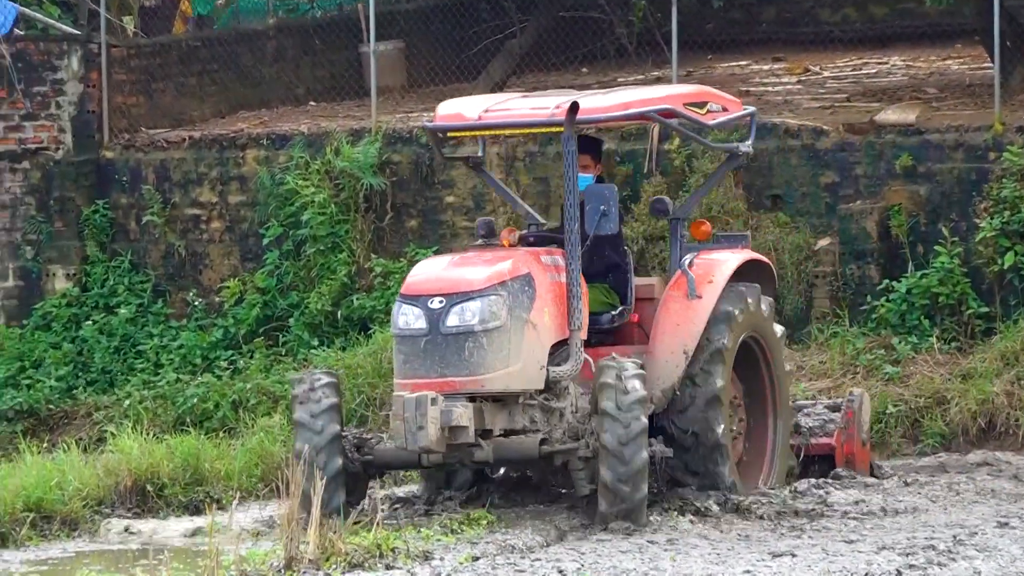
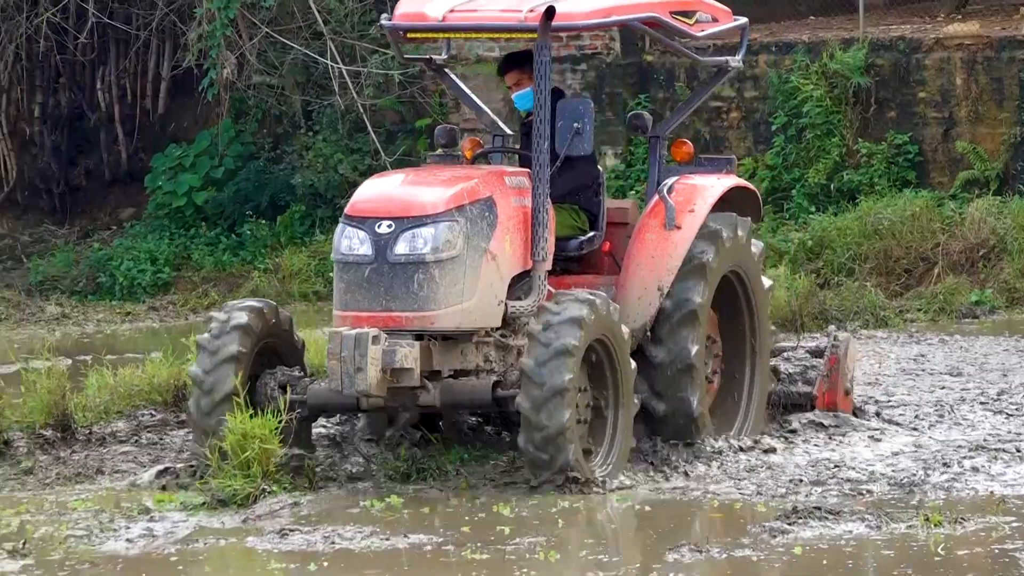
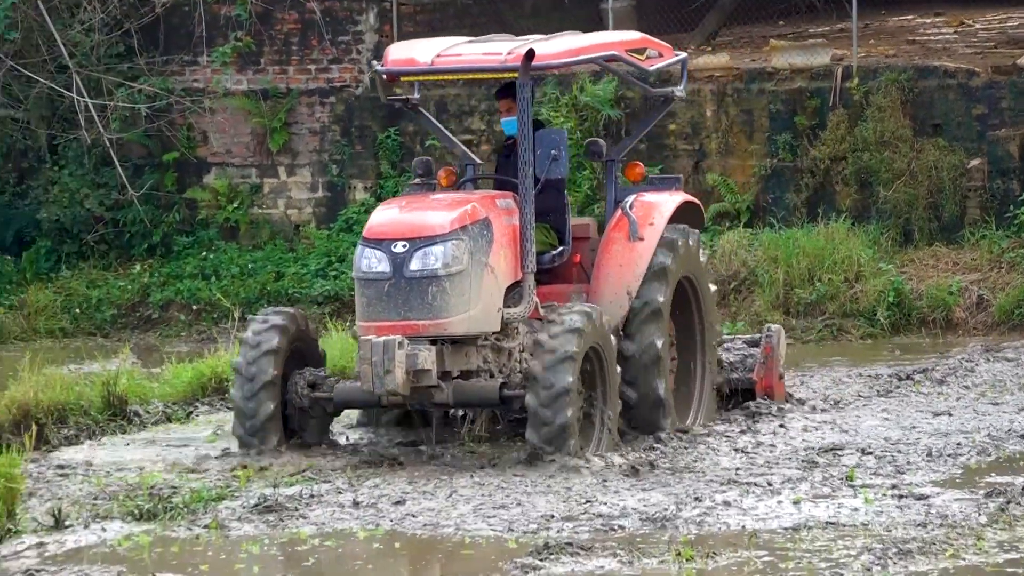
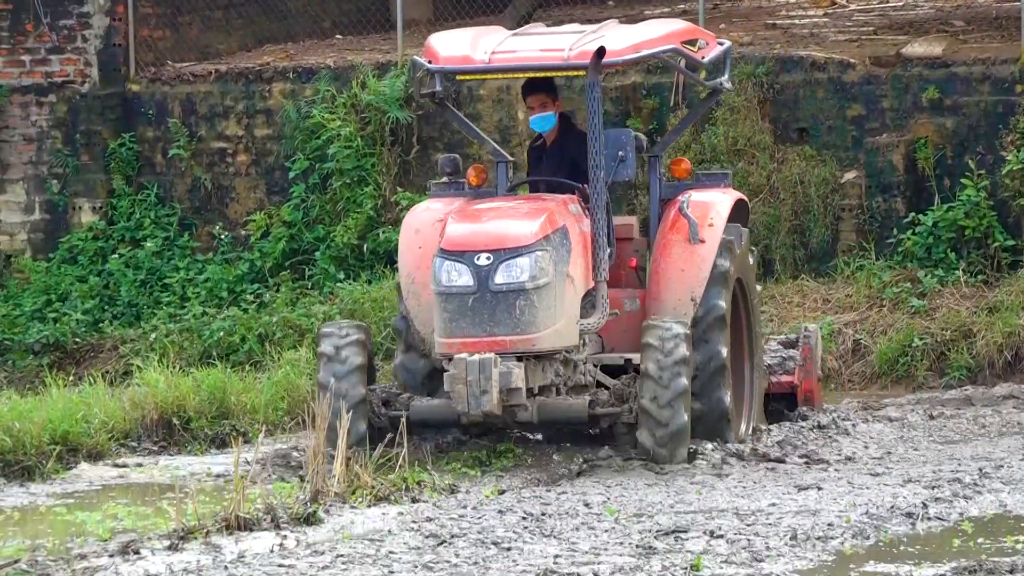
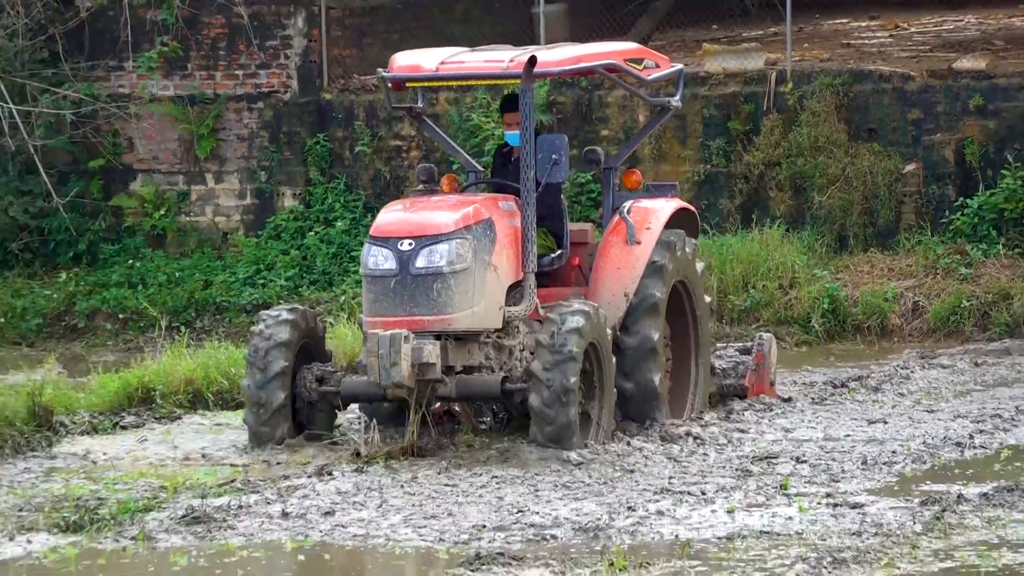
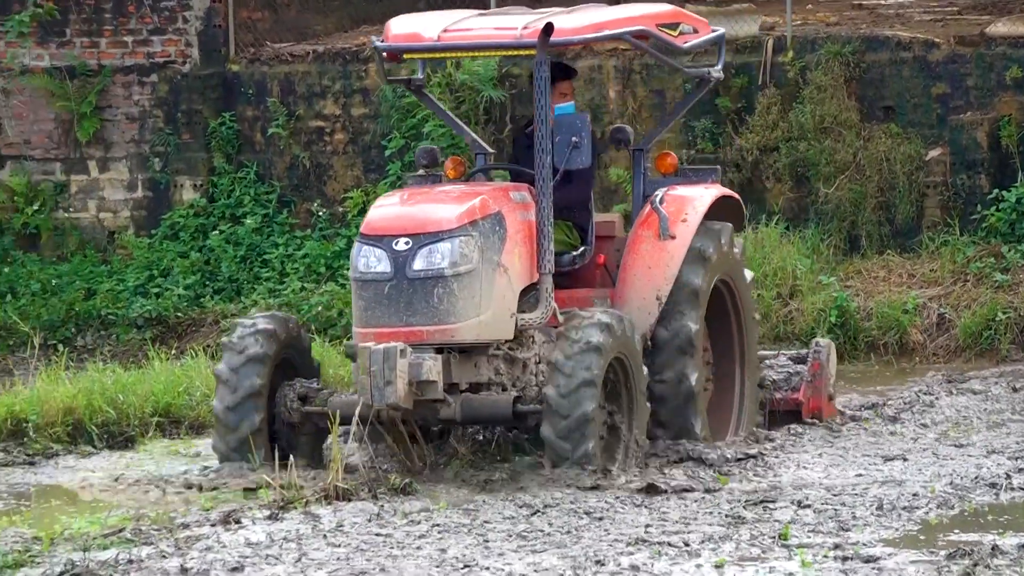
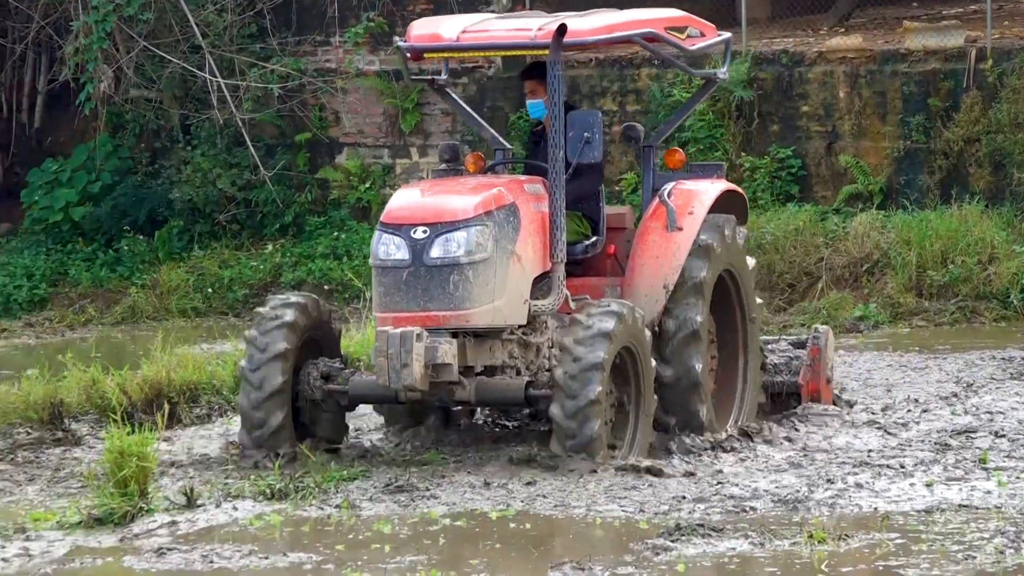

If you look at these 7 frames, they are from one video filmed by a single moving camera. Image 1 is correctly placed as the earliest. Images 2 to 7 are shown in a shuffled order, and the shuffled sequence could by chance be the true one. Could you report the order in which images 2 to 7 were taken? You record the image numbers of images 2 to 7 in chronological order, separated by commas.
4, 6, 5, 3, 7, 2
